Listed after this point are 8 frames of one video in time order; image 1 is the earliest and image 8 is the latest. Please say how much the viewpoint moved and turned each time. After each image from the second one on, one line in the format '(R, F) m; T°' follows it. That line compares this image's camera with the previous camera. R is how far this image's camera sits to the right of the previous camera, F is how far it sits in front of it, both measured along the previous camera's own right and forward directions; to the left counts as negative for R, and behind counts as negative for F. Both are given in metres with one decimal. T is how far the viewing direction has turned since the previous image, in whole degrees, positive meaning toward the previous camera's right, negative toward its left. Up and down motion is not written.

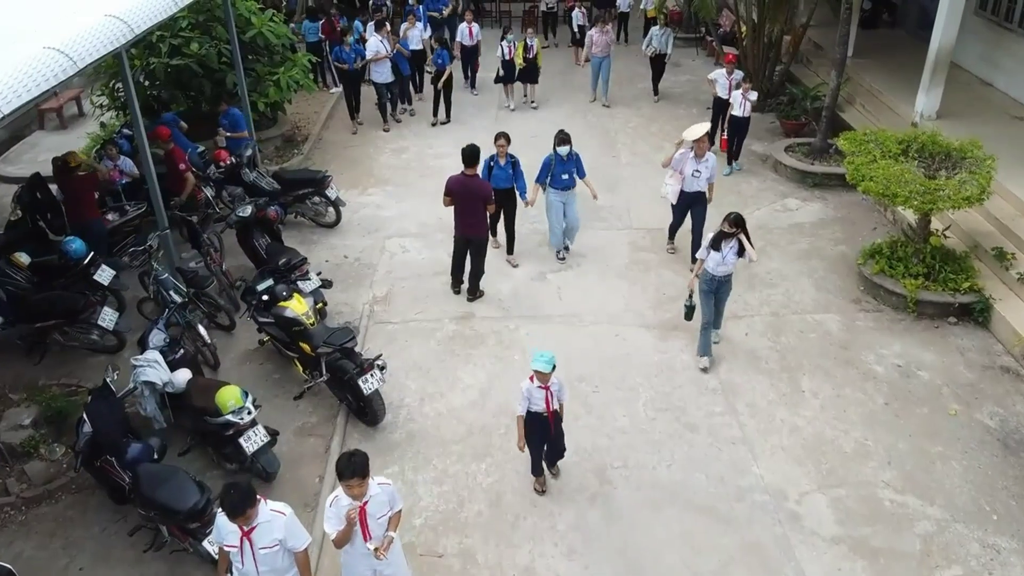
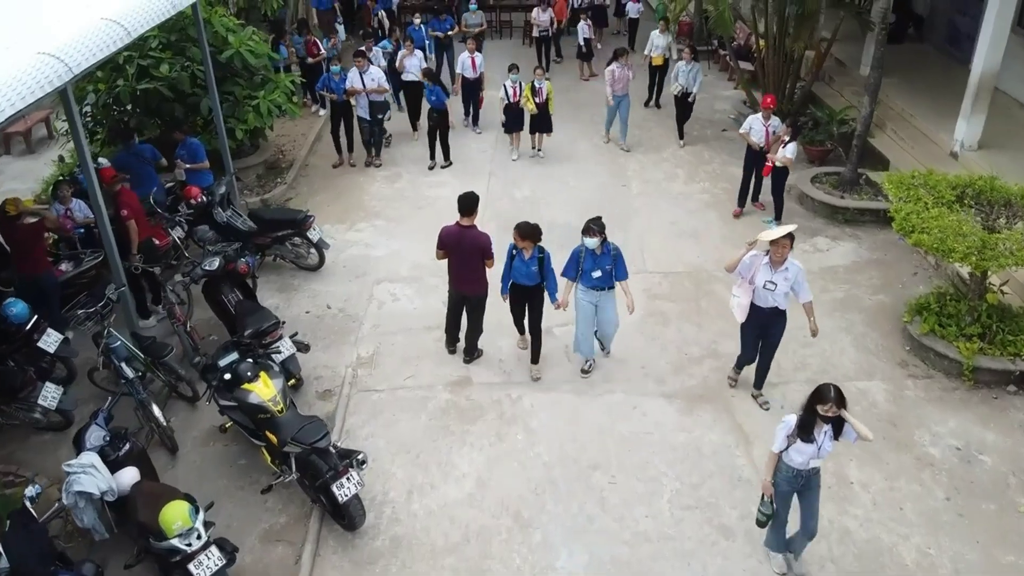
(0.0, +0.9) m; 0°
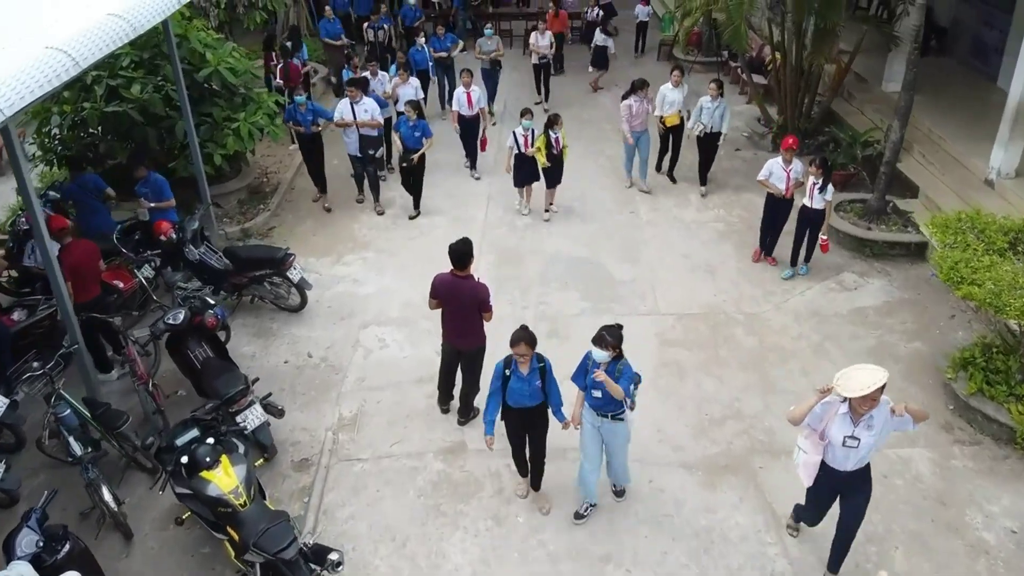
(0.0, +0.7) m; 0°
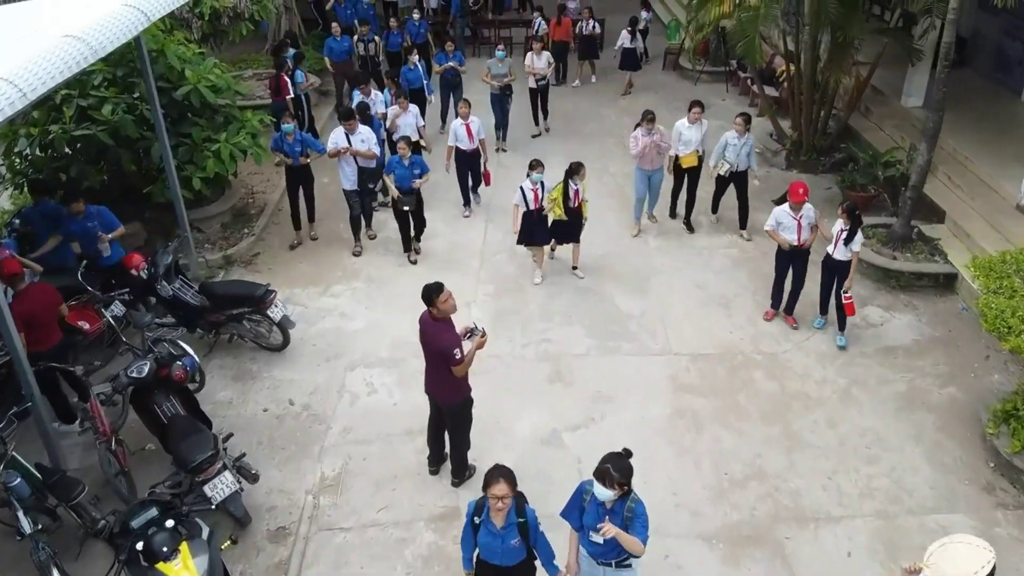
(0.0, +0.6) m; 0°
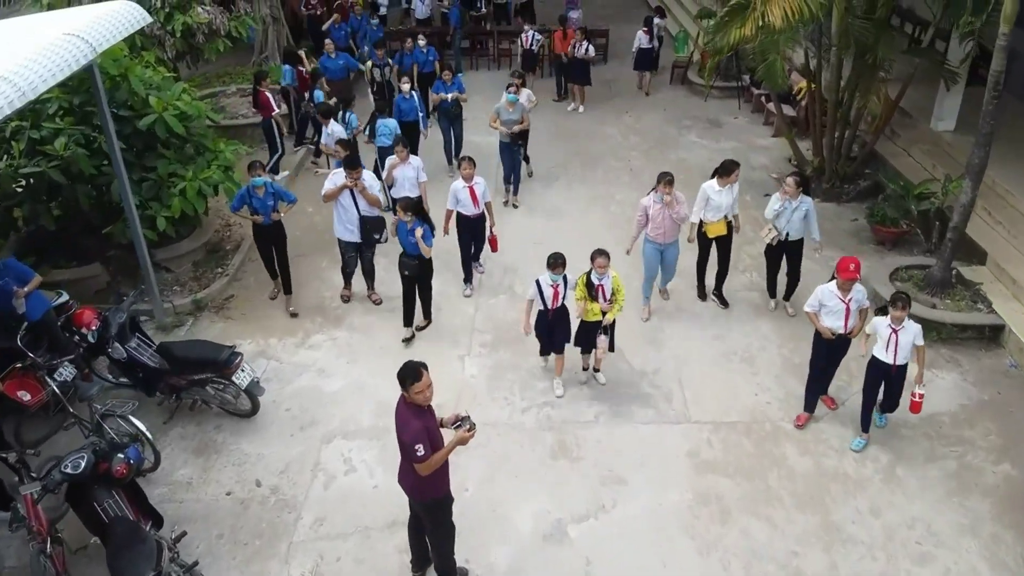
(0.0, +0.8) m; 0°
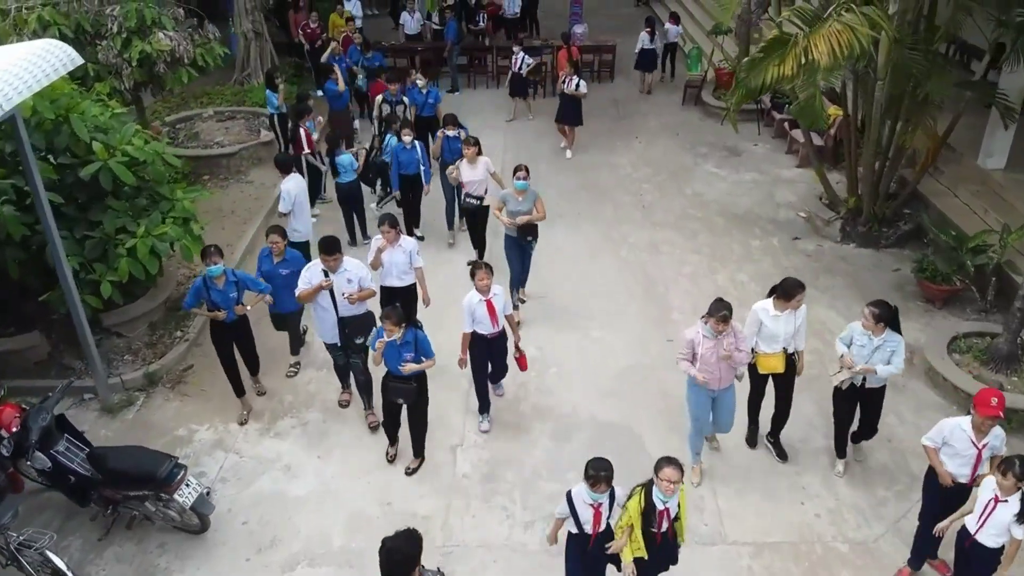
(0.0, +1.0) m; 0°
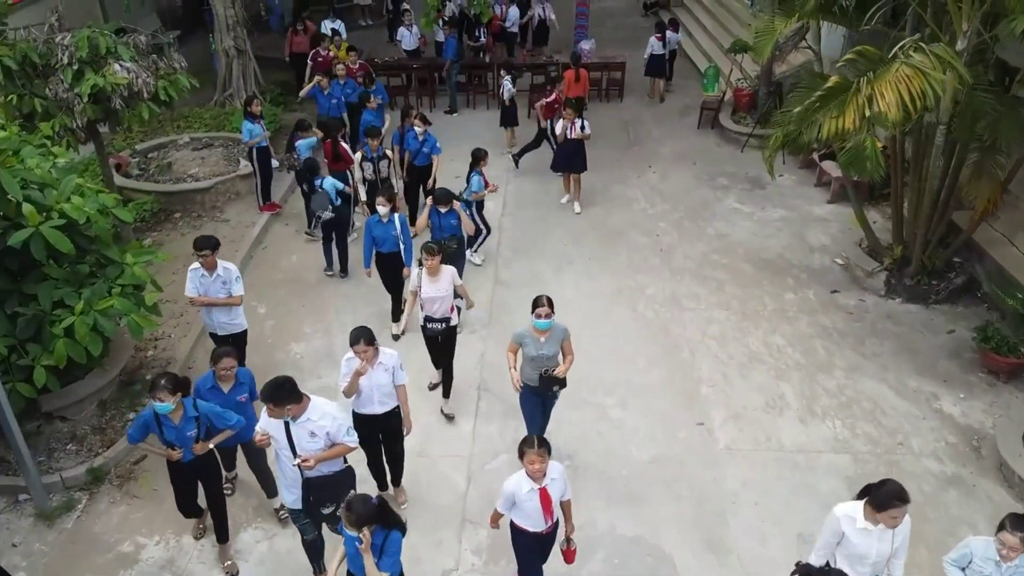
(0.0, +1.0) m; 0°
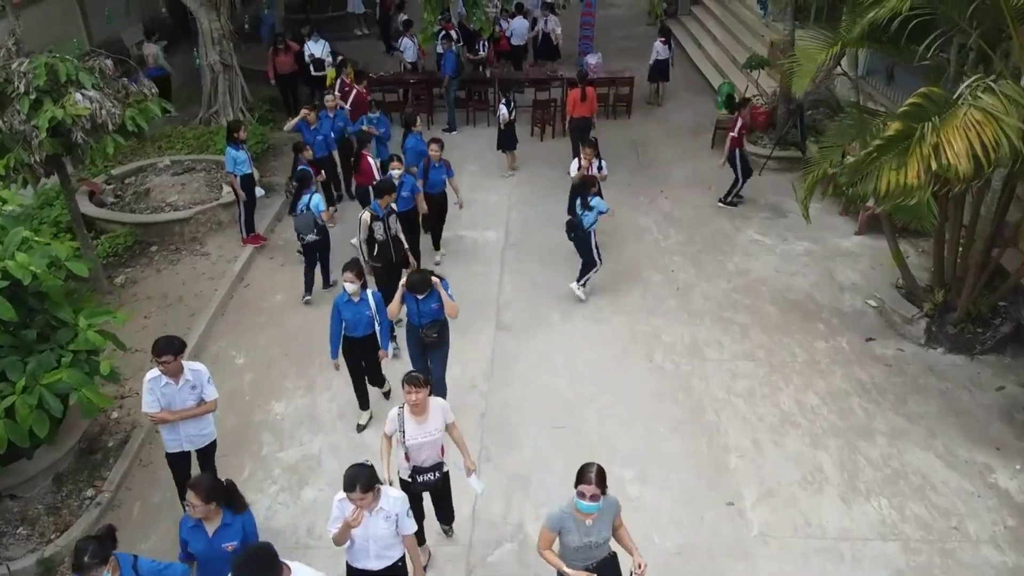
(0.0, +0.7) m; 0°
